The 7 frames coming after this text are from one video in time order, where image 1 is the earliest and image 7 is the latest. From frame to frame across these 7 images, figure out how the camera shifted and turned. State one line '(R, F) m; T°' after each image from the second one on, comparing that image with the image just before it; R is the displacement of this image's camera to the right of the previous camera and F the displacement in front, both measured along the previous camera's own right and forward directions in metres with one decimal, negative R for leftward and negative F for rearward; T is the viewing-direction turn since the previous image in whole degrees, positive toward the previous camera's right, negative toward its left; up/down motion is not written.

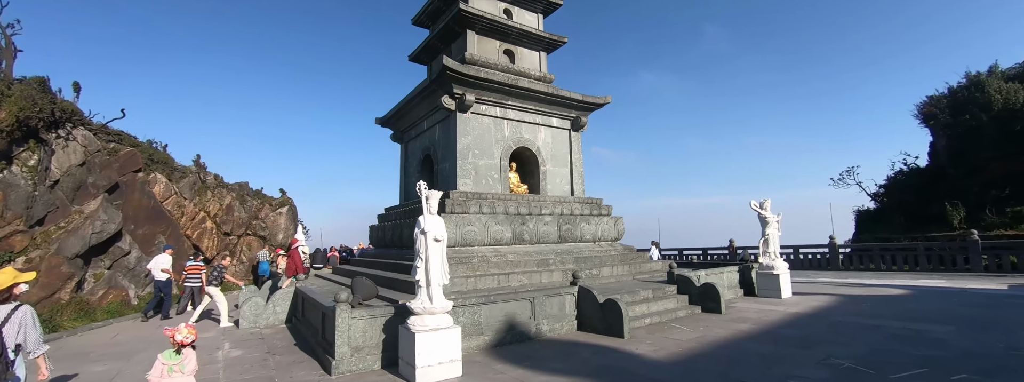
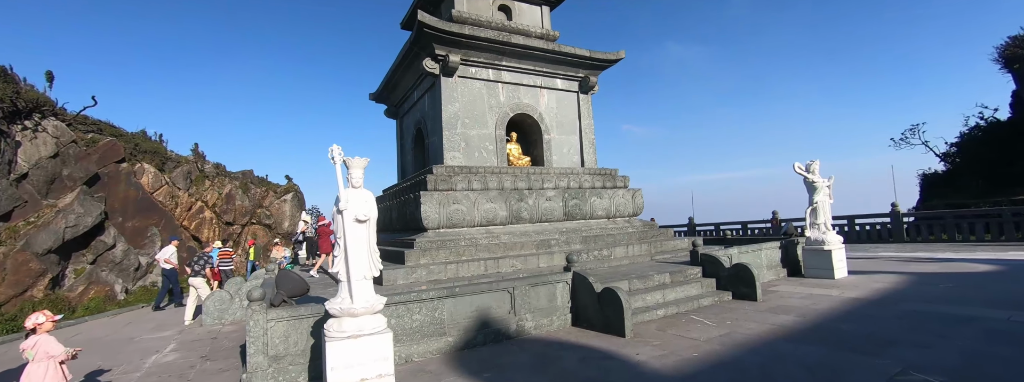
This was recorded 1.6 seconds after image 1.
(+0.9, +1.4) m; -5°
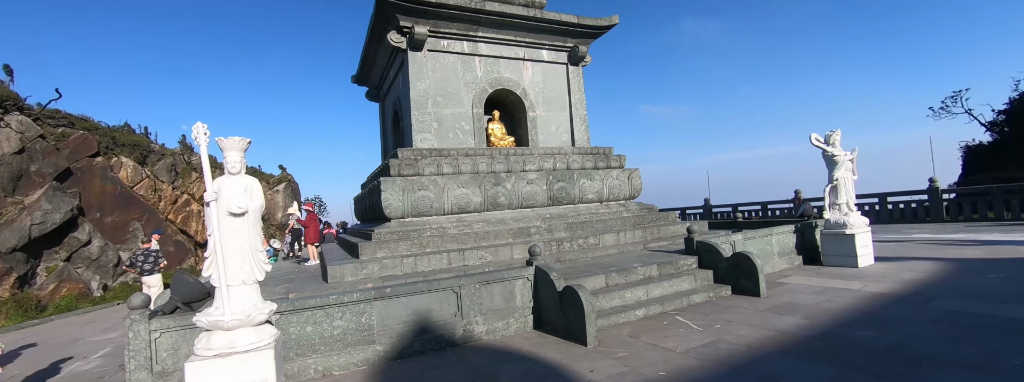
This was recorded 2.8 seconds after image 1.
(+0.9, +1.0) m; -3°
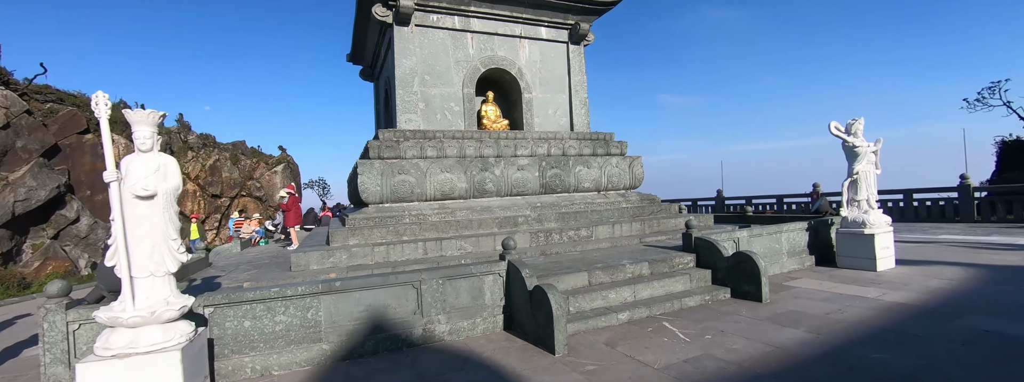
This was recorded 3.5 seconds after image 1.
(+0.5, +0.6) m; -2°
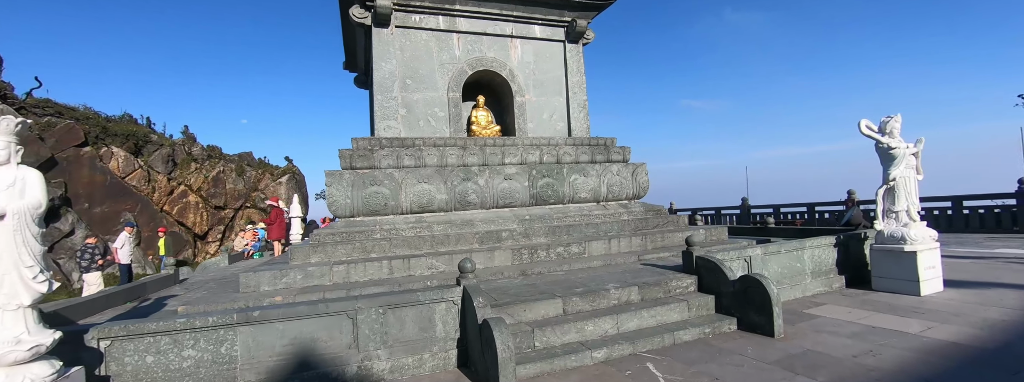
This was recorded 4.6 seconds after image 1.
(+0.7, +0.7) m; -4°
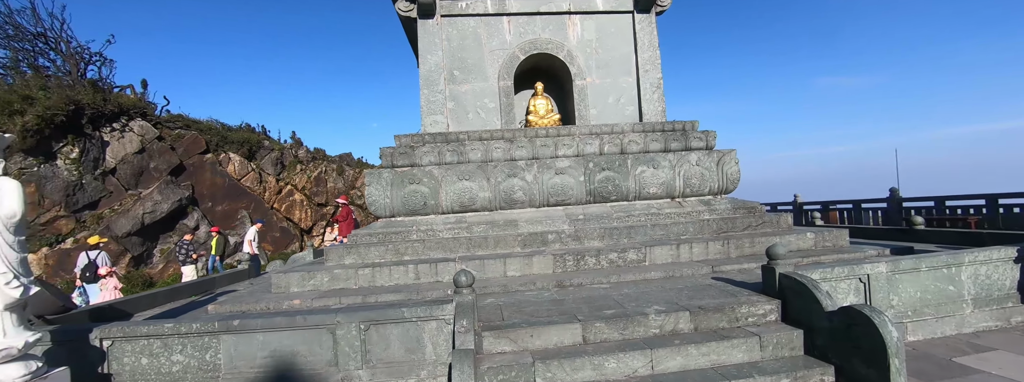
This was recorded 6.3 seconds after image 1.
(+0.9, +0.9) m; -14°
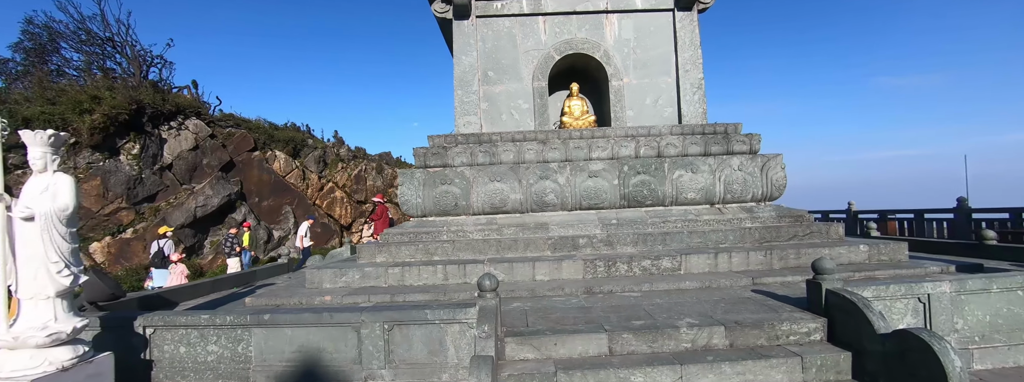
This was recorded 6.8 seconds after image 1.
(+0.1, +0.1) m; -5°
